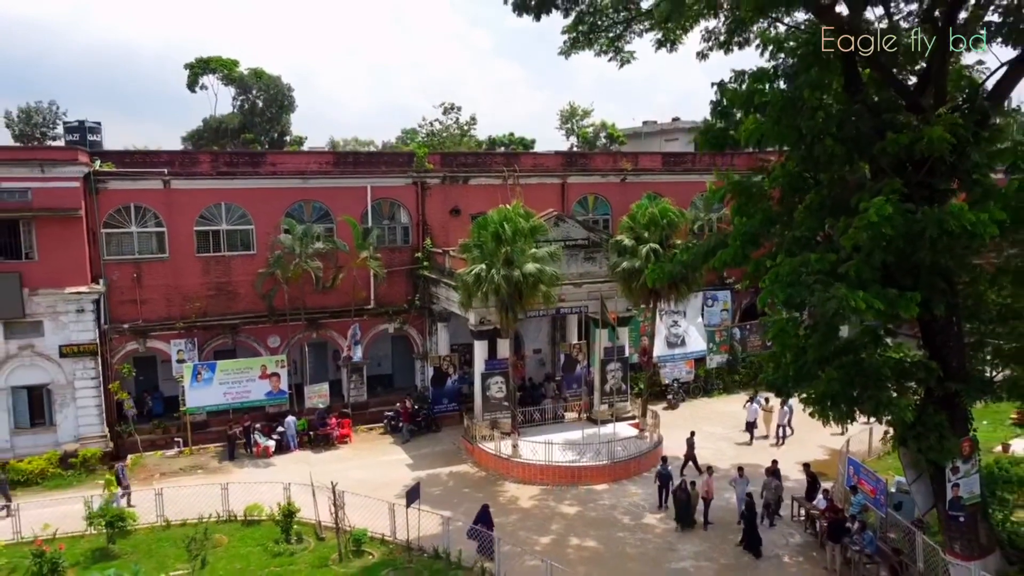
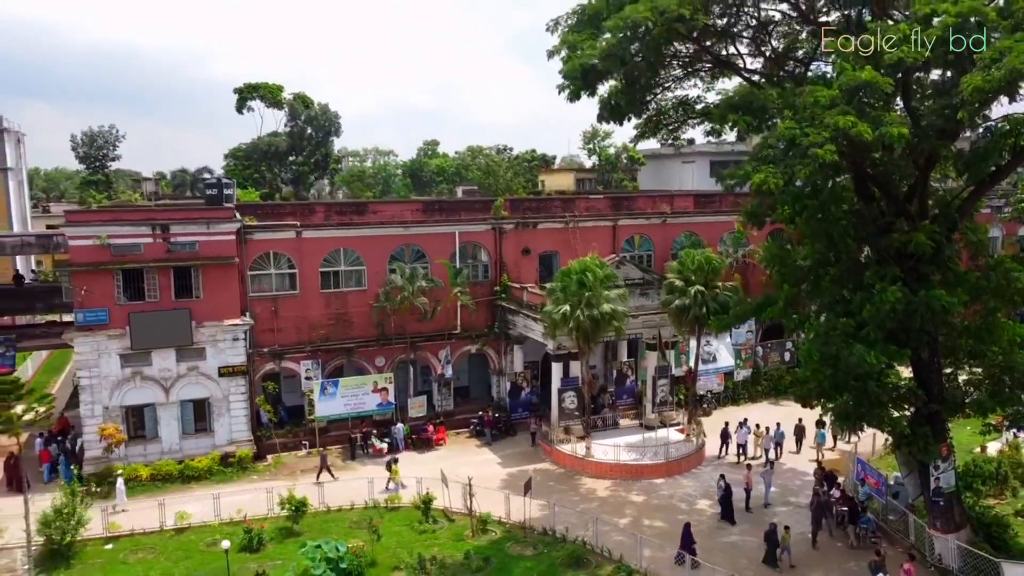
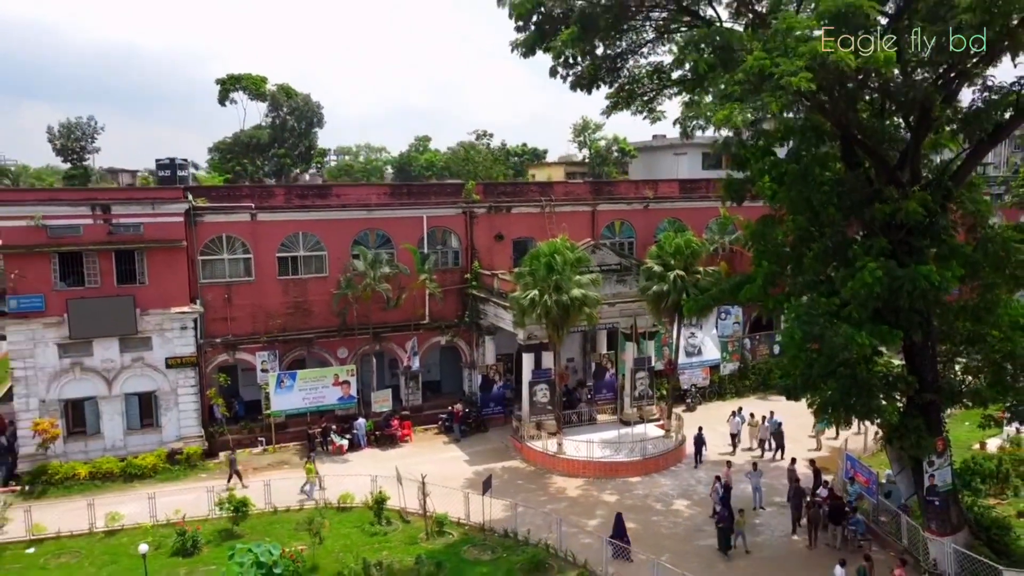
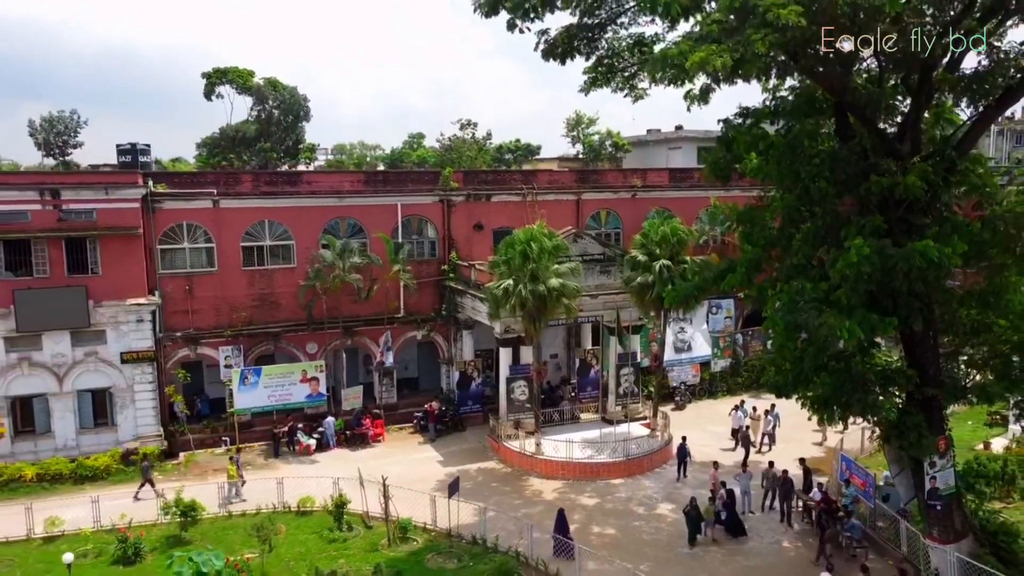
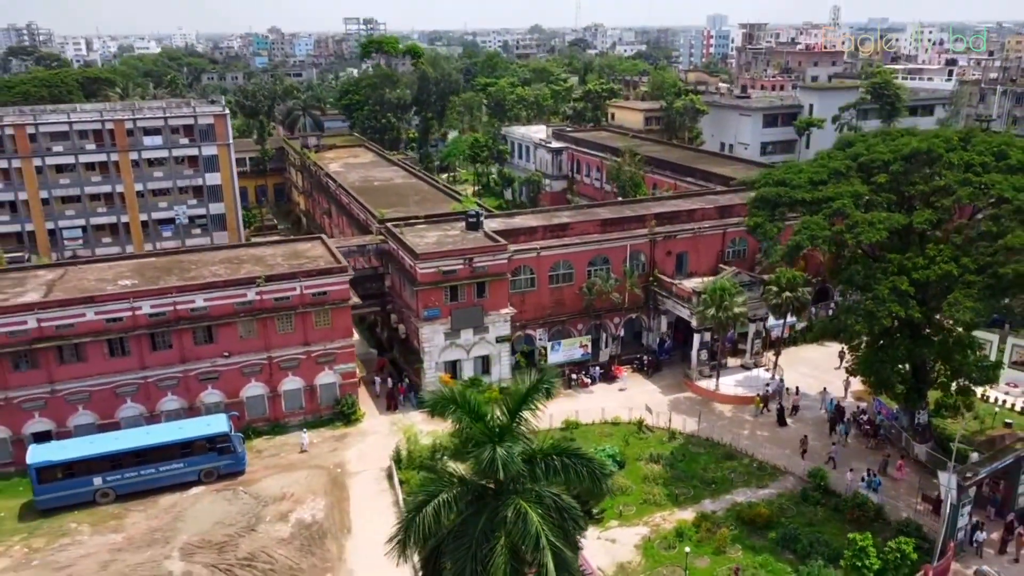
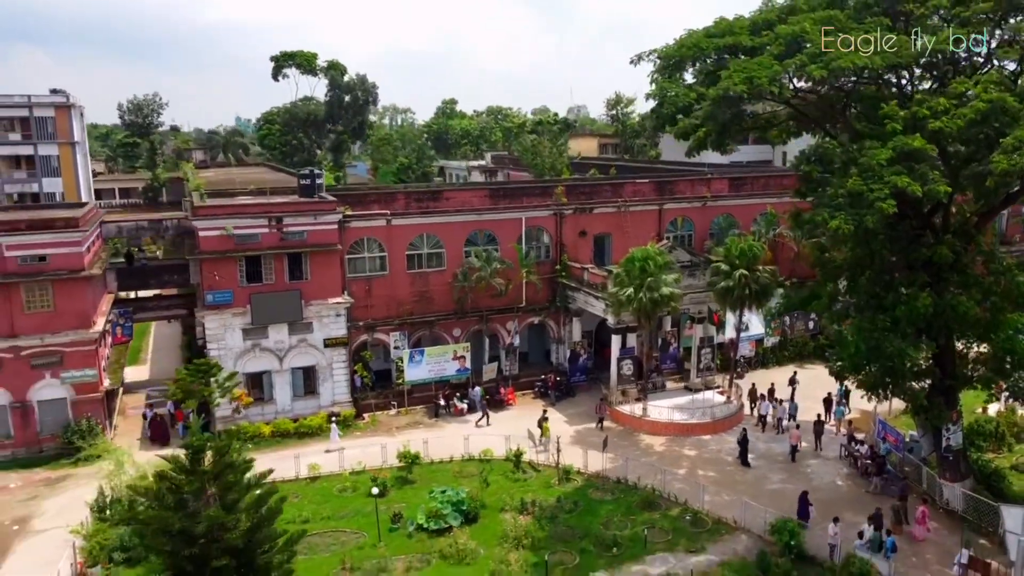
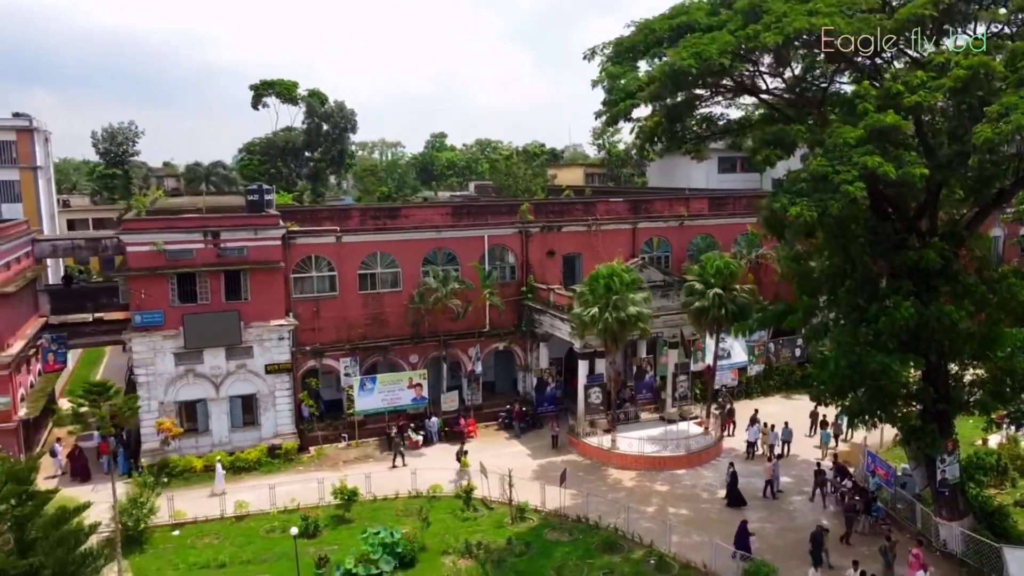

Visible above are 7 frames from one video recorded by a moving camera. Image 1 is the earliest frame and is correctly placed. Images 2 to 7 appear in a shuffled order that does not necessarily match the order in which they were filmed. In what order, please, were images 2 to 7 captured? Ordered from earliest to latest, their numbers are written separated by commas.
4, 3, 2, 7, 6, 5
